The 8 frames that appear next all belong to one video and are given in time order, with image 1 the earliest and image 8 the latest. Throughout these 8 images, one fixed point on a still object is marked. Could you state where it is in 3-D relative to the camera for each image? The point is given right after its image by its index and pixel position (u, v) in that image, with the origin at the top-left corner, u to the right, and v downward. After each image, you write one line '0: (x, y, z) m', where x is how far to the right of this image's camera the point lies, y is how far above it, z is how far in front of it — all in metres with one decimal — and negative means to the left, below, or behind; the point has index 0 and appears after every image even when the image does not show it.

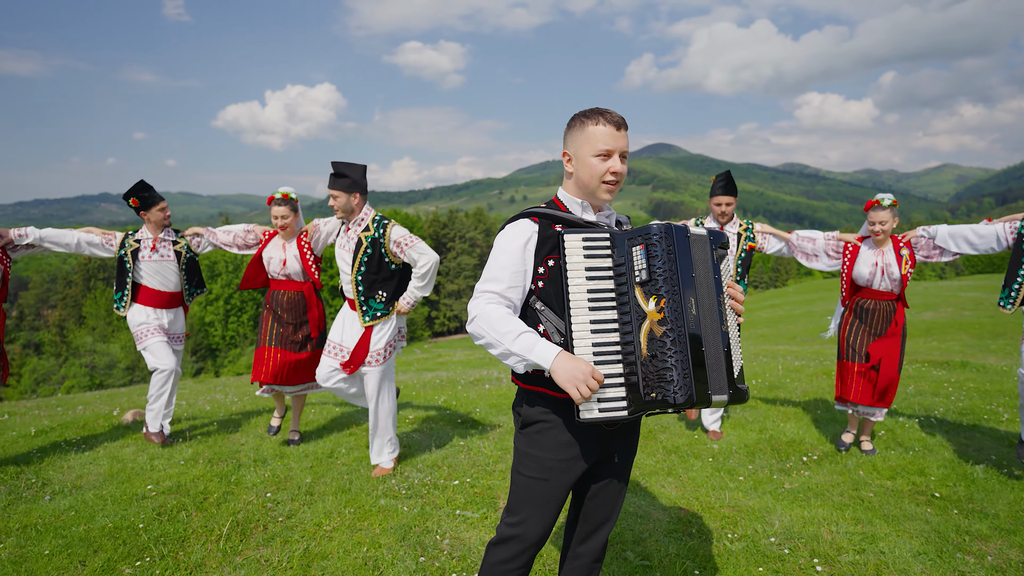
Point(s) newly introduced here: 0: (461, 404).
0: (-1.0, -2.2, +9.8) m
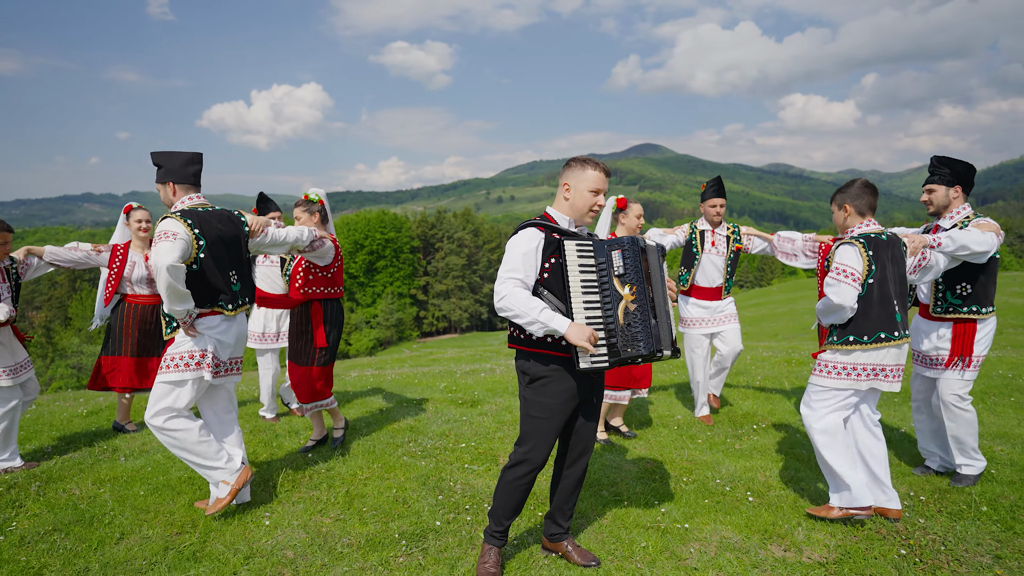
0: (-1.1, -2.1, +10.9) m
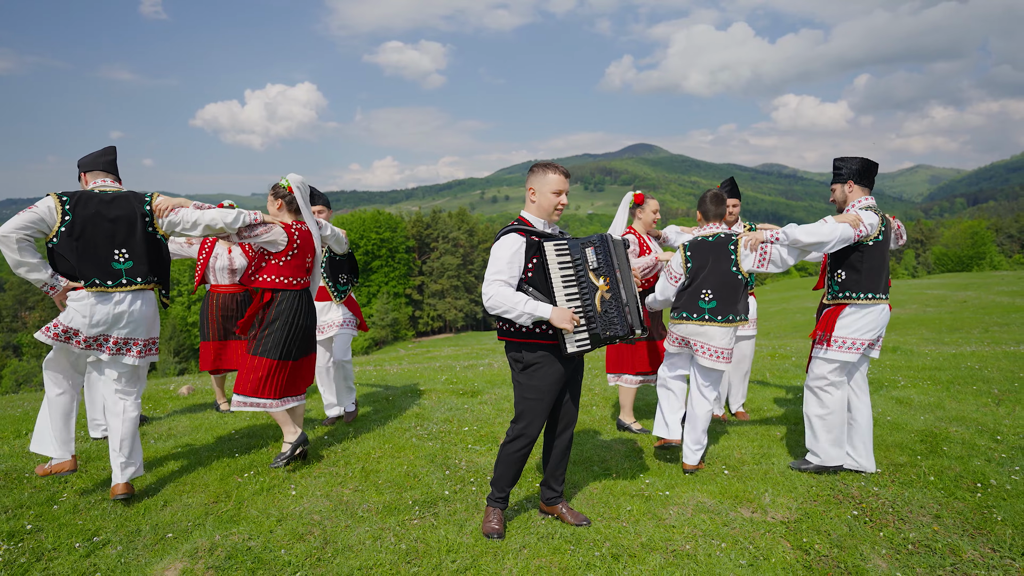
0: (-1.1, -2.1, +11.5) m
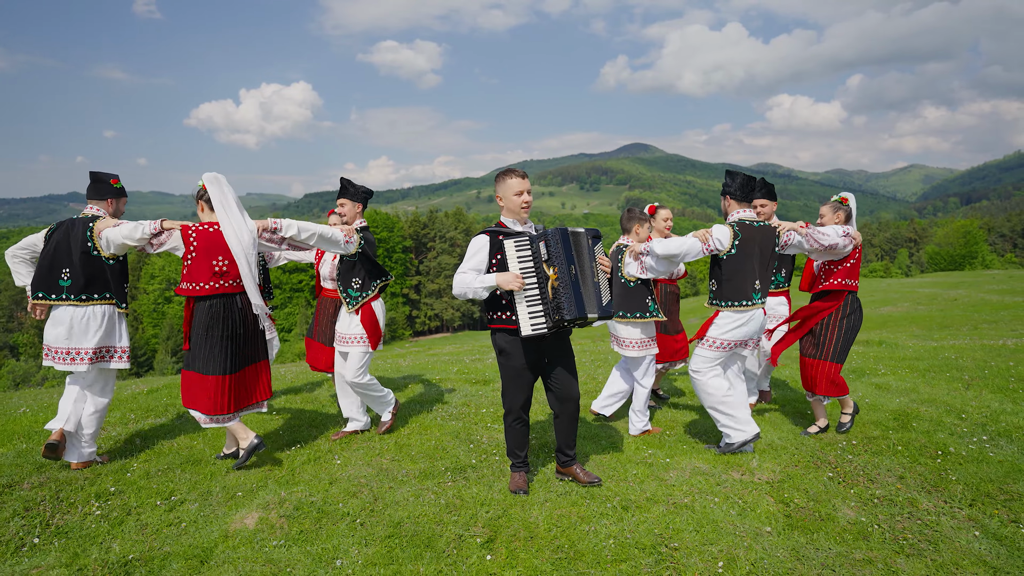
0: (-0.9, -2.0, +12.3) m
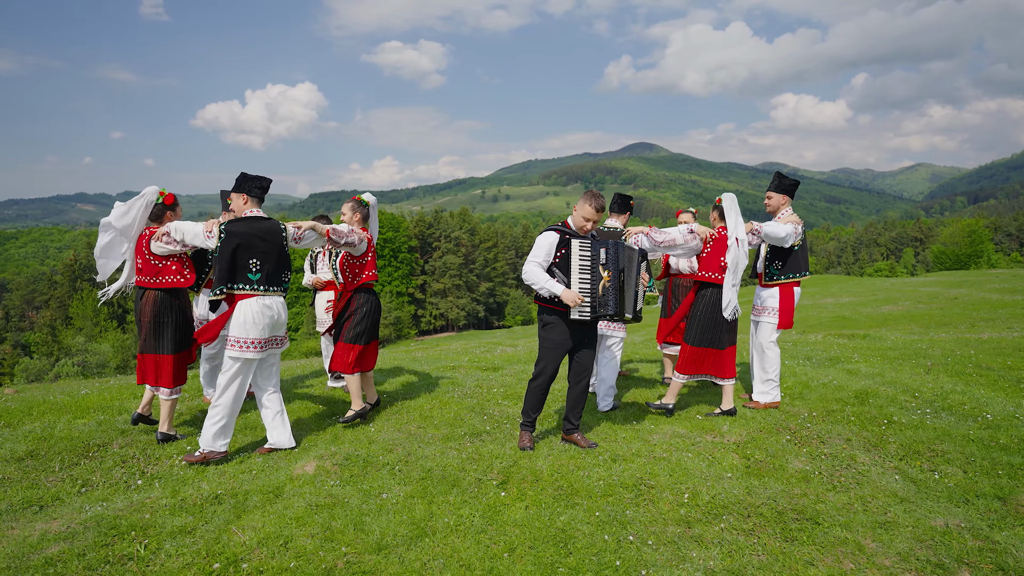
0: (-0.8, -1.9, +13.4) m
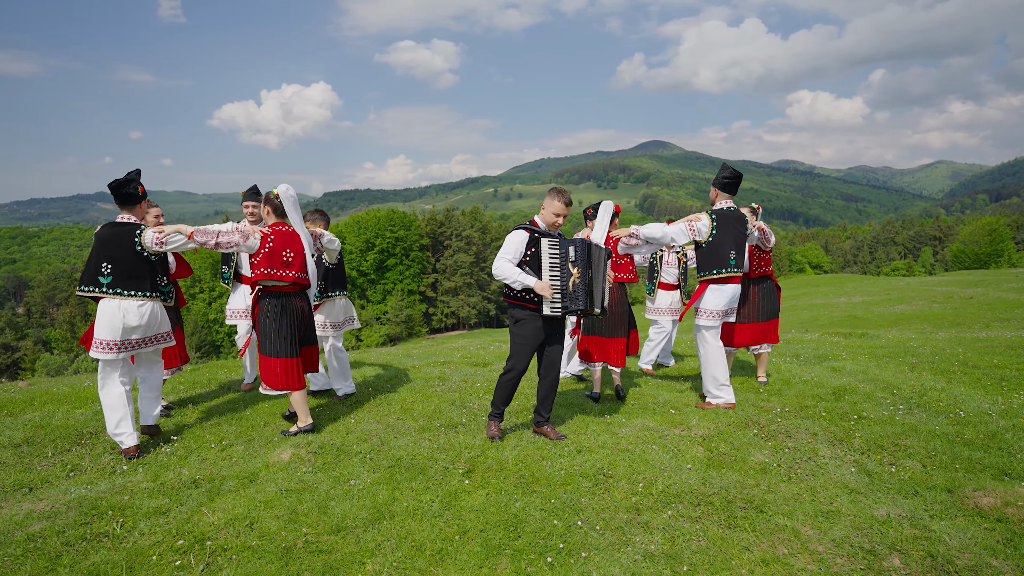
0: (-1.0, -1.8, +13.6) m
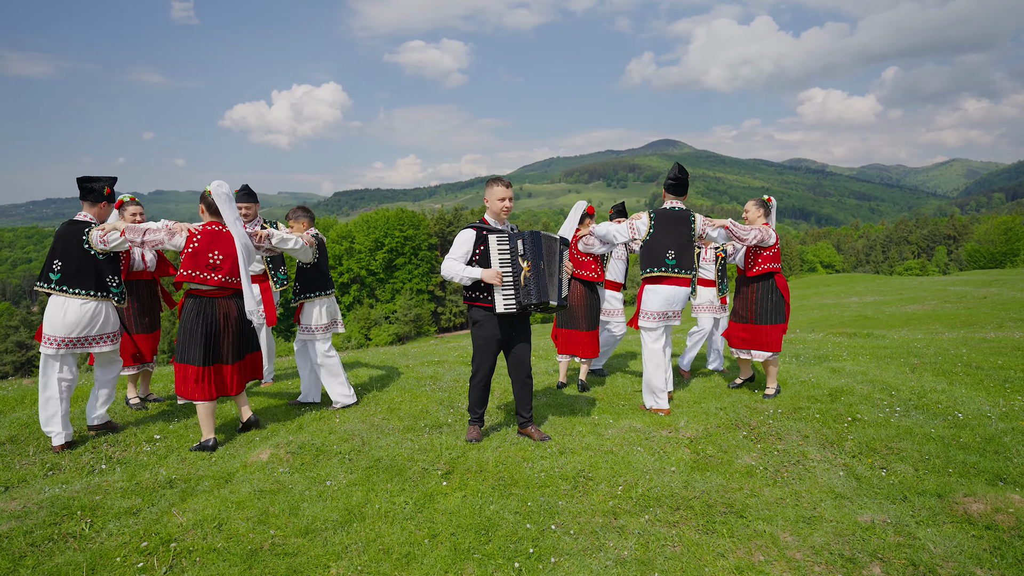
0: (-1.1, -1.8, +13.5) m
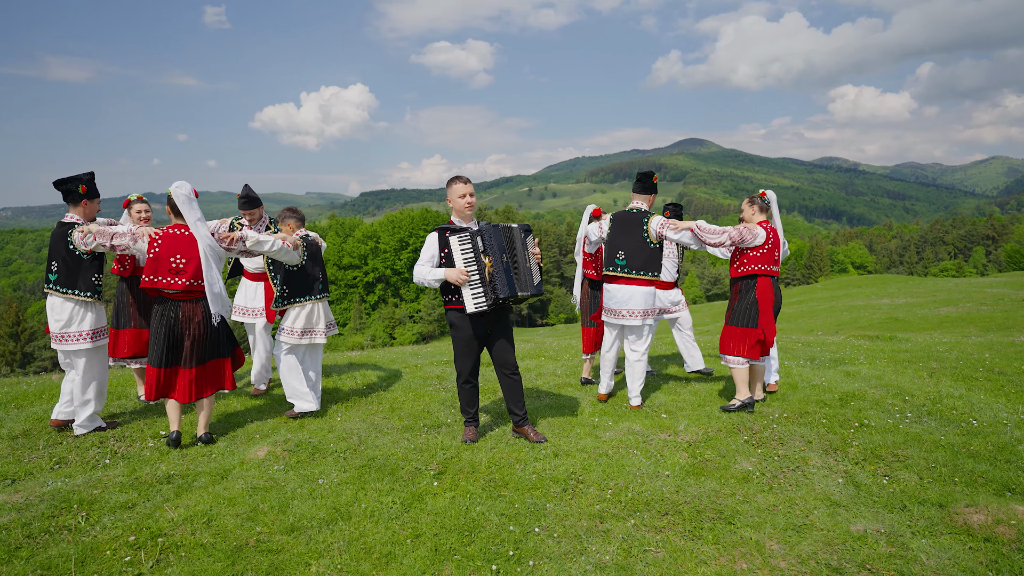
0: (-0.9, -1.8, +13.6) m
